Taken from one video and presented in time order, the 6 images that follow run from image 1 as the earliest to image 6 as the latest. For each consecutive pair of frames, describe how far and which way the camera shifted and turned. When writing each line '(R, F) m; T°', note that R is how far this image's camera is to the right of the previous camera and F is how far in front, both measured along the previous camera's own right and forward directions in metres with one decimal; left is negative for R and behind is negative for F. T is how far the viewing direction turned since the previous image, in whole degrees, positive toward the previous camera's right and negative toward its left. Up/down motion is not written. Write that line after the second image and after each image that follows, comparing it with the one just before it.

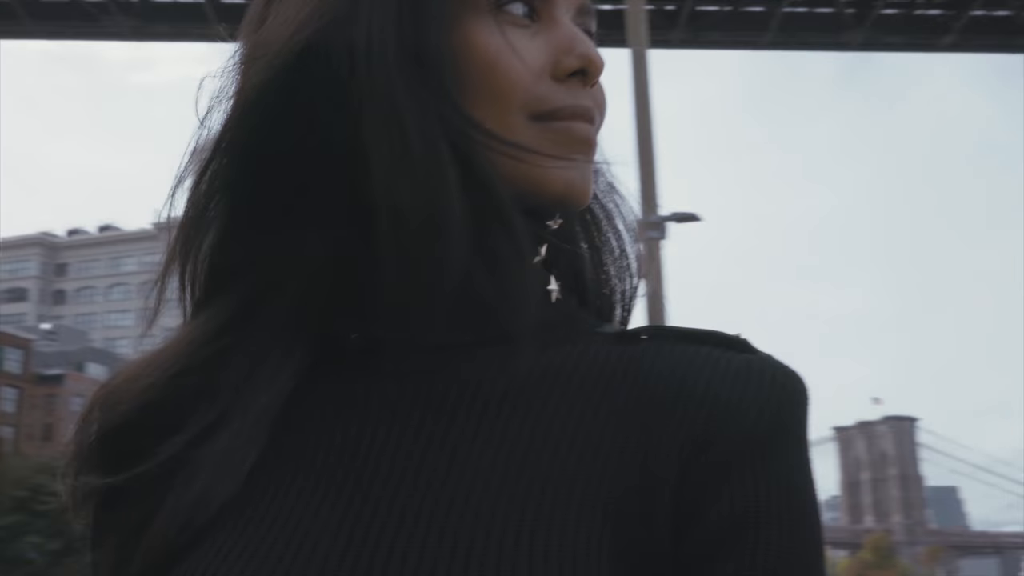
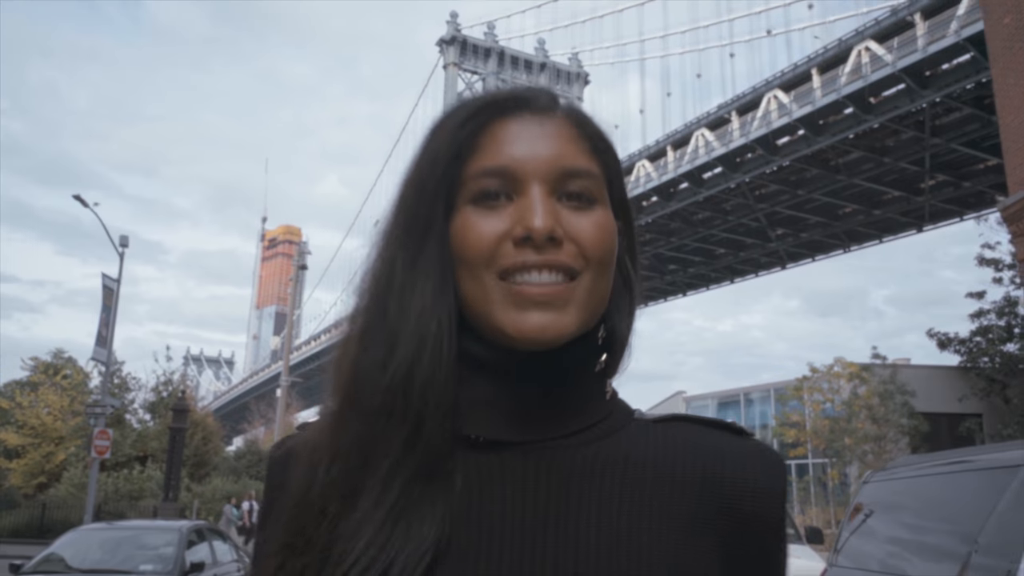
(-0.2, -0.1) m; +10°
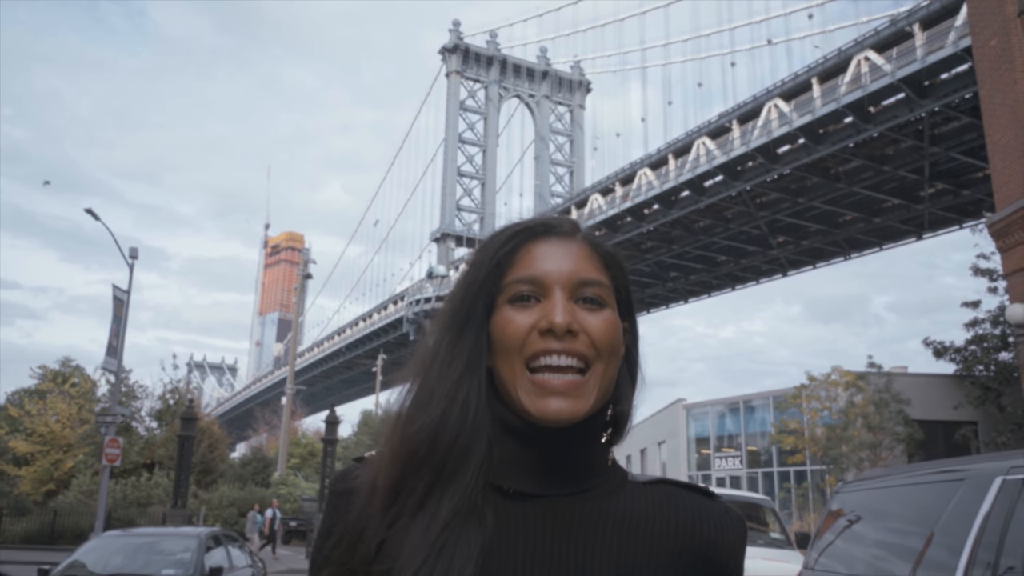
(0.0, -0.3) m; 0°
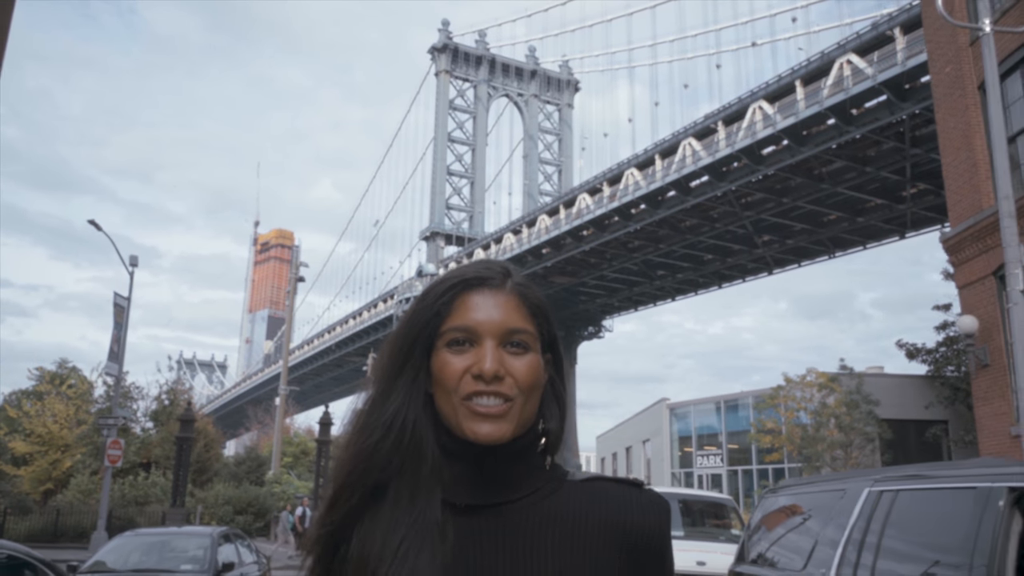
(0.0, -0.5) m; +1°
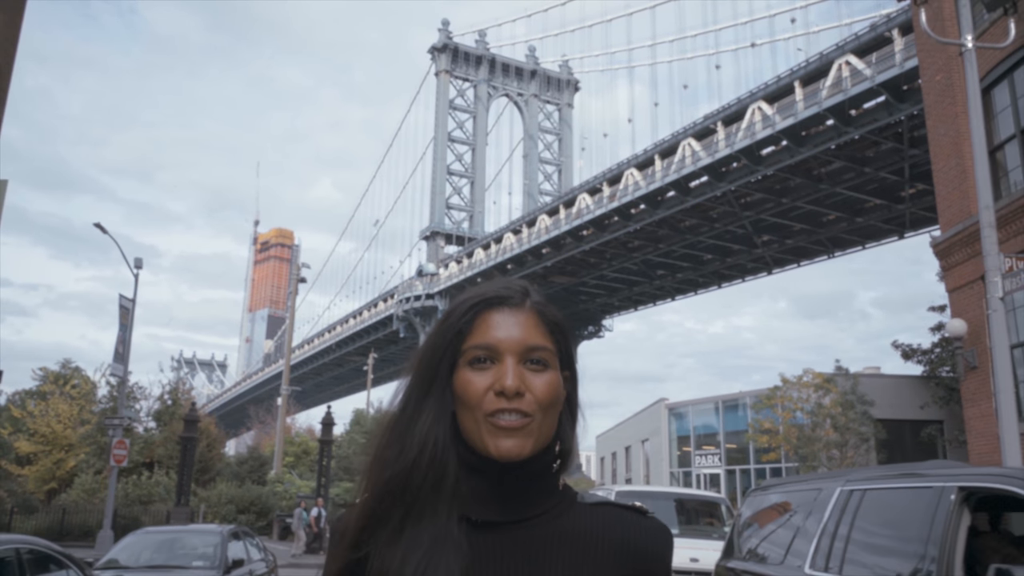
(0.0, -0.2) m; 0°
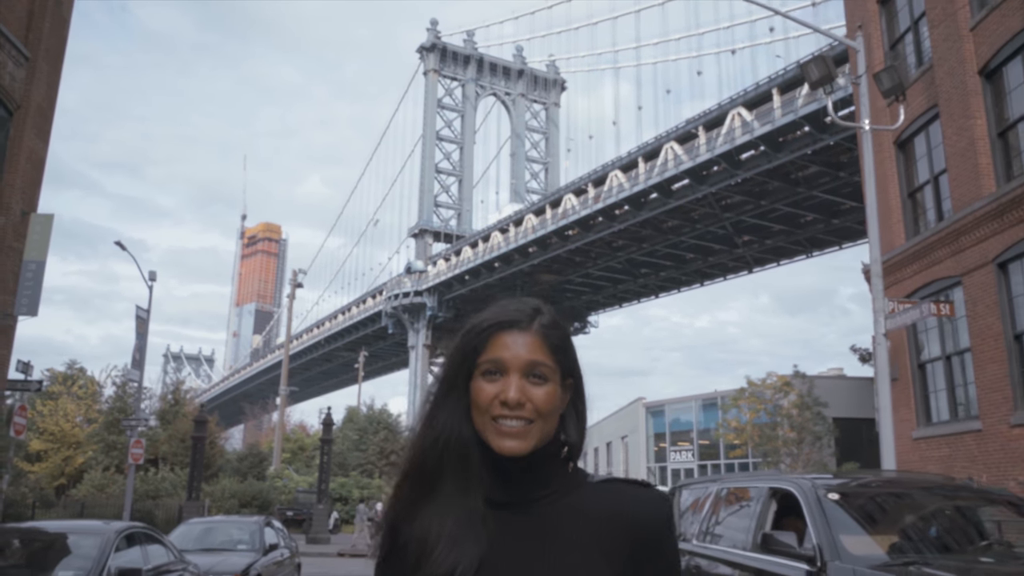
(0.0, -1.2) m; +1°
